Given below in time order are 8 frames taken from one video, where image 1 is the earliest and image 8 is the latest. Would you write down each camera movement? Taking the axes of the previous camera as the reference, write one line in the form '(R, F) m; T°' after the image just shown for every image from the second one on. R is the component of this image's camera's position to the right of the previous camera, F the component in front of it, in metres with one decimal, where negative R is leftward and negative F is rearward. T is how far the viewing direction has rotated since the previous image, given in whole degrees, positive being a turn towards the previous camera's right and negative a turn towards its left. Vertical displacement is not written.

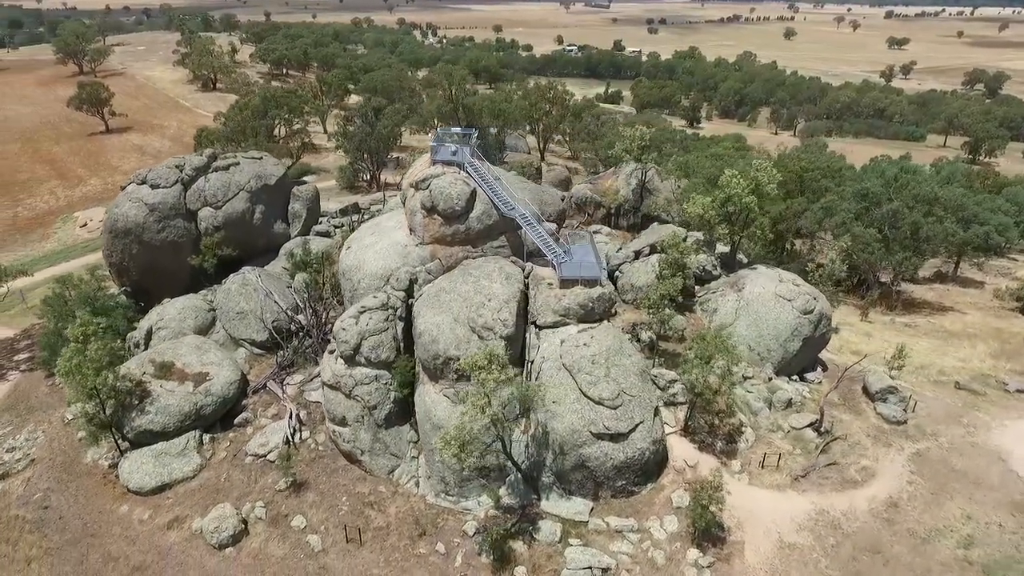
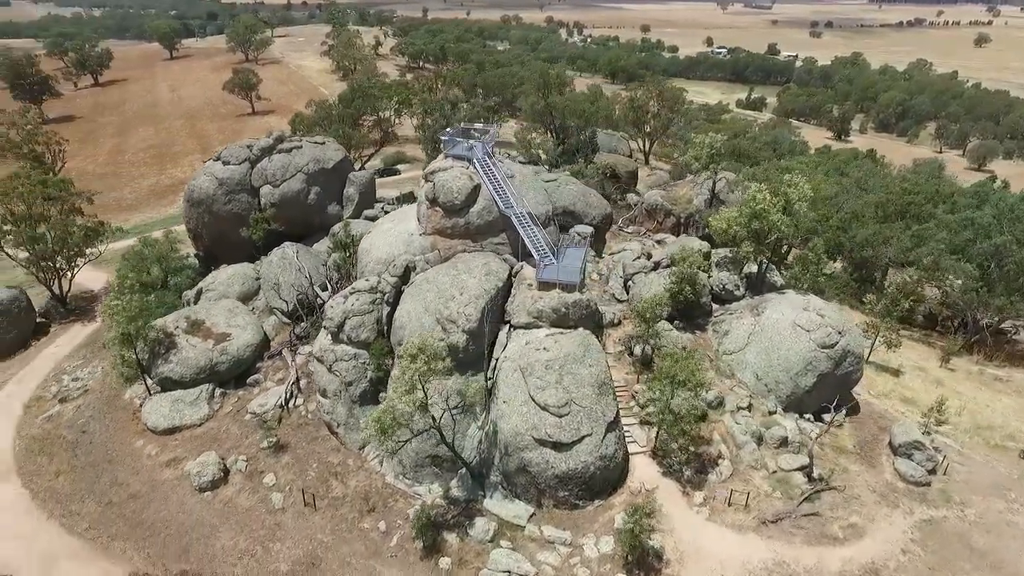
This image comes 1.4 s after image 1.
(+8.0, +0.7) m; -11°
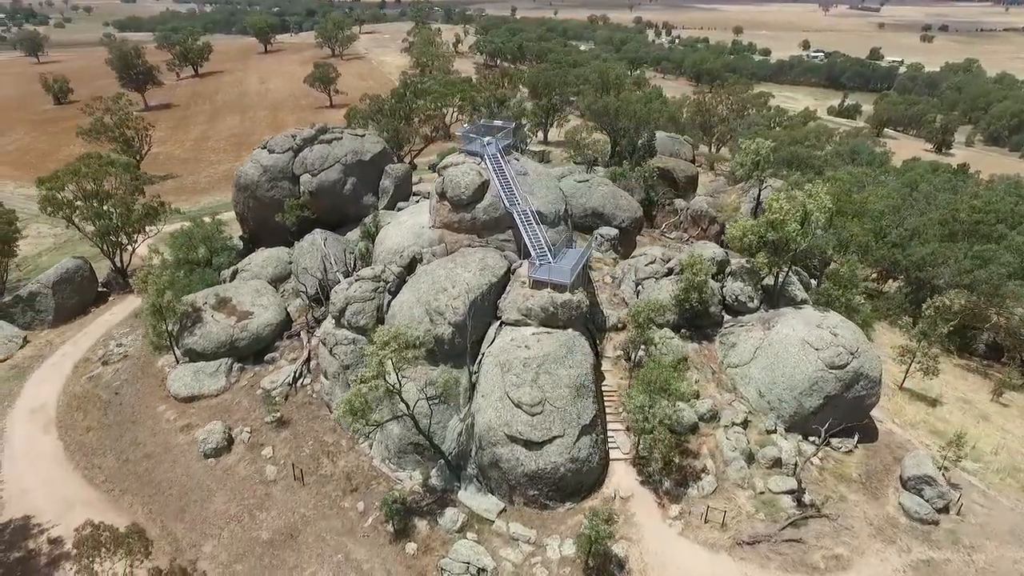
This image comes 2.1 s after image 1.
(+4.4, +0.1) m; -7°
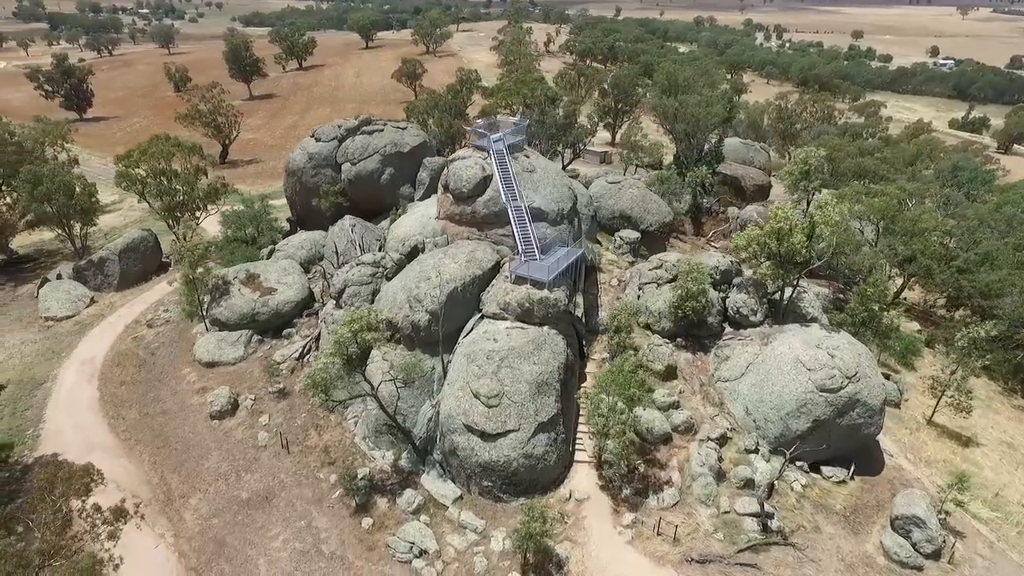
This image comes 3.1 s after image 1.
(+5.8, 0.0) m; -8°
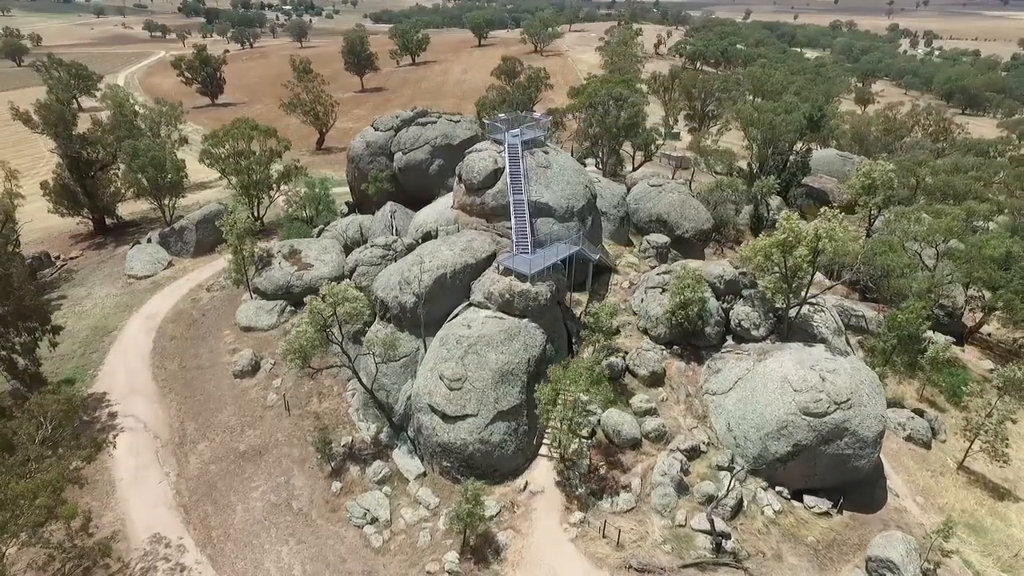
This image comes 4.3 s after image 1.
(+6.4, -0.1) m; -9°
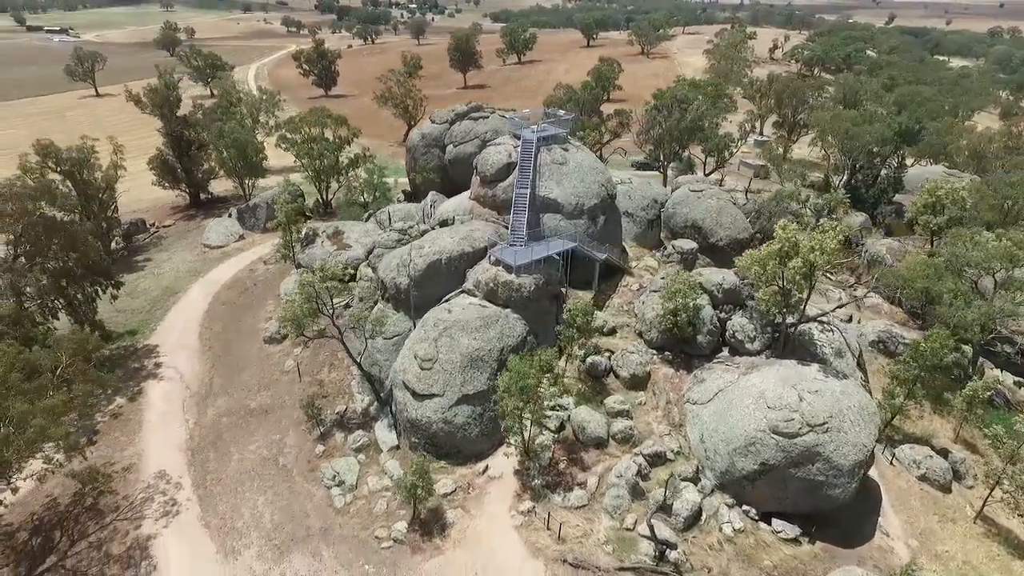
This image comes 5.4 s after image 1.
(+6.4, -0.3) m; -9°
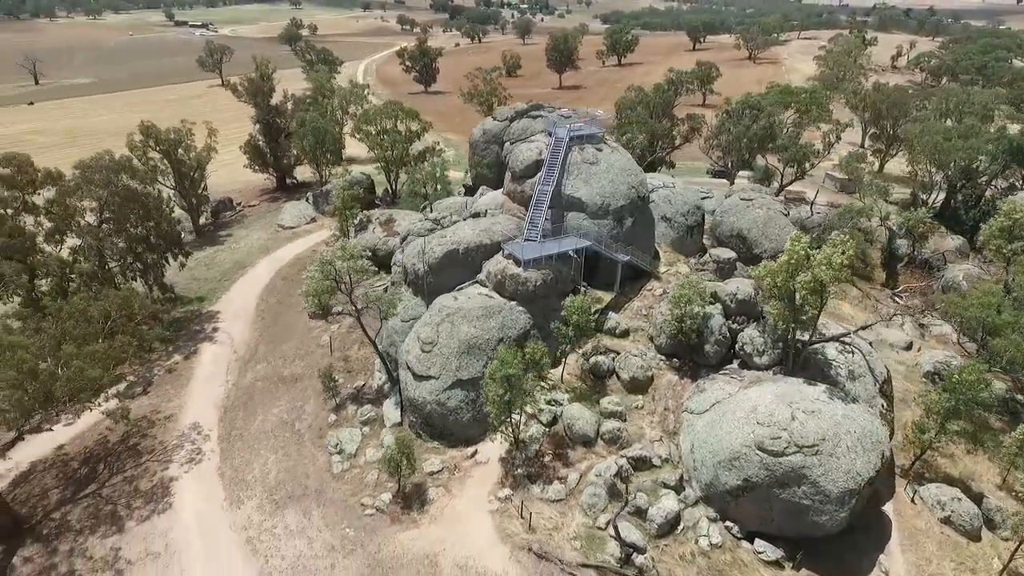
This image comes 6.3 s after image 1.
(+4.8, -0.4) m; -8°
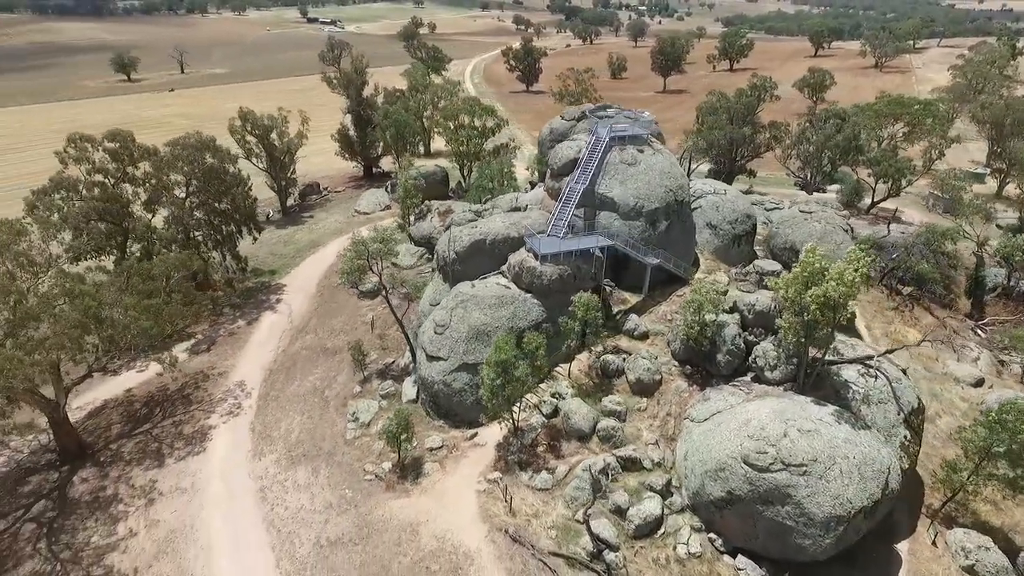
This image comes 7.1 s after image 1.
(+4.7, -0.6) m; -9°
